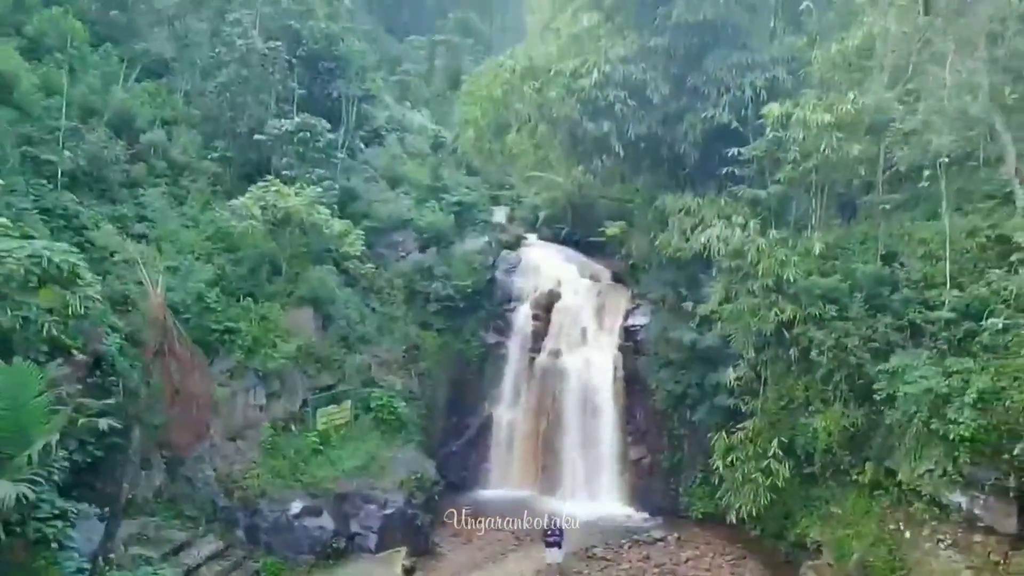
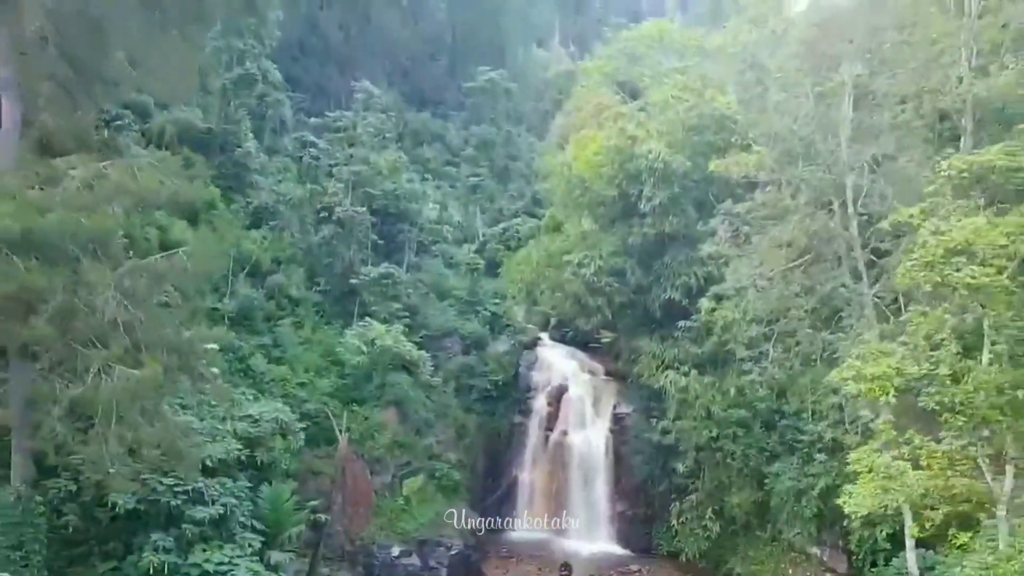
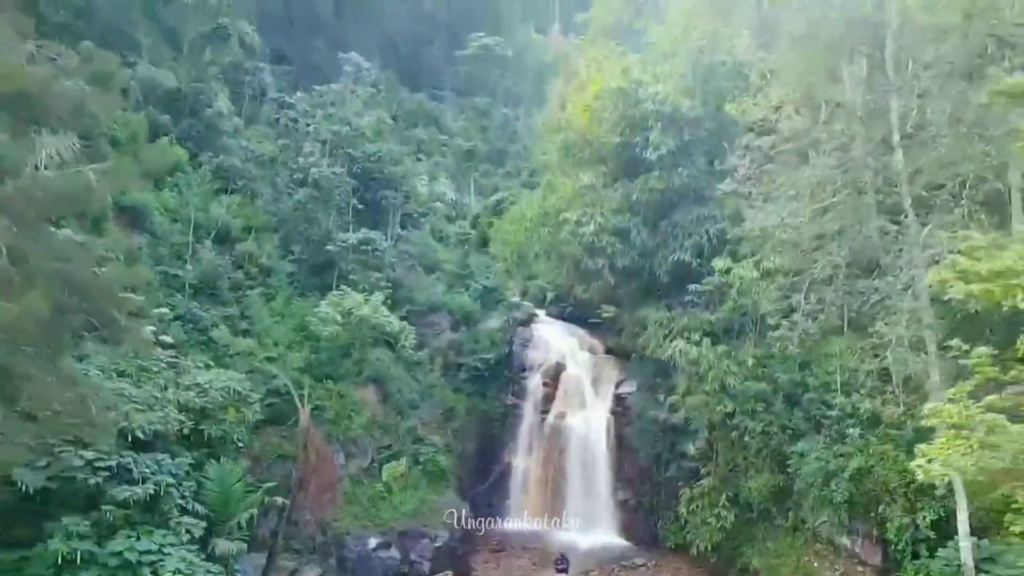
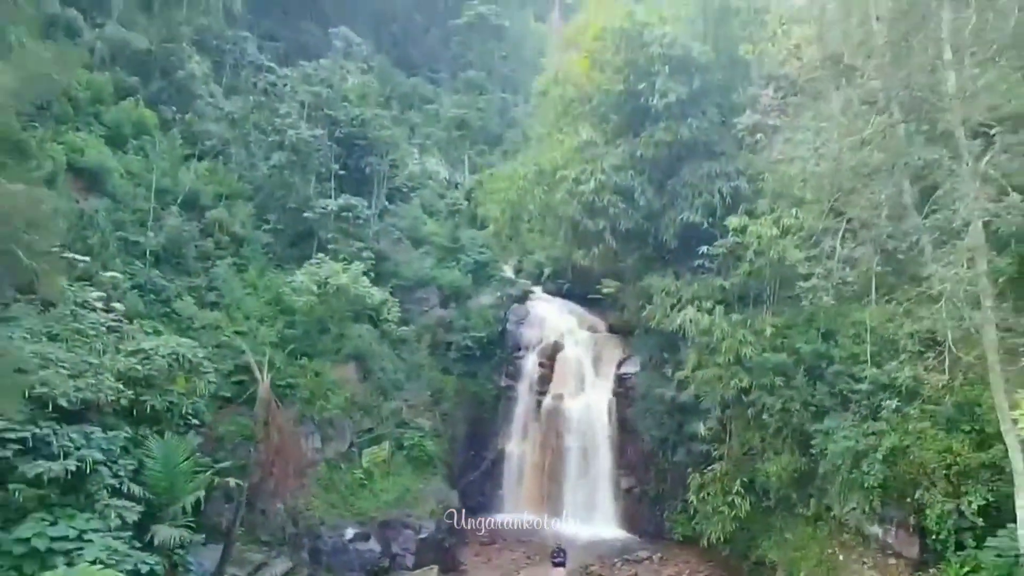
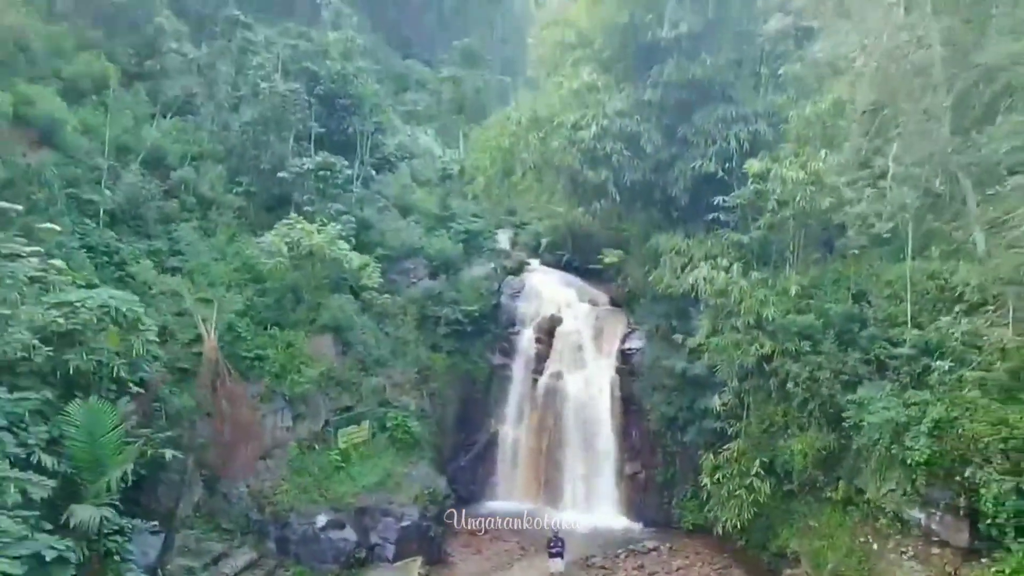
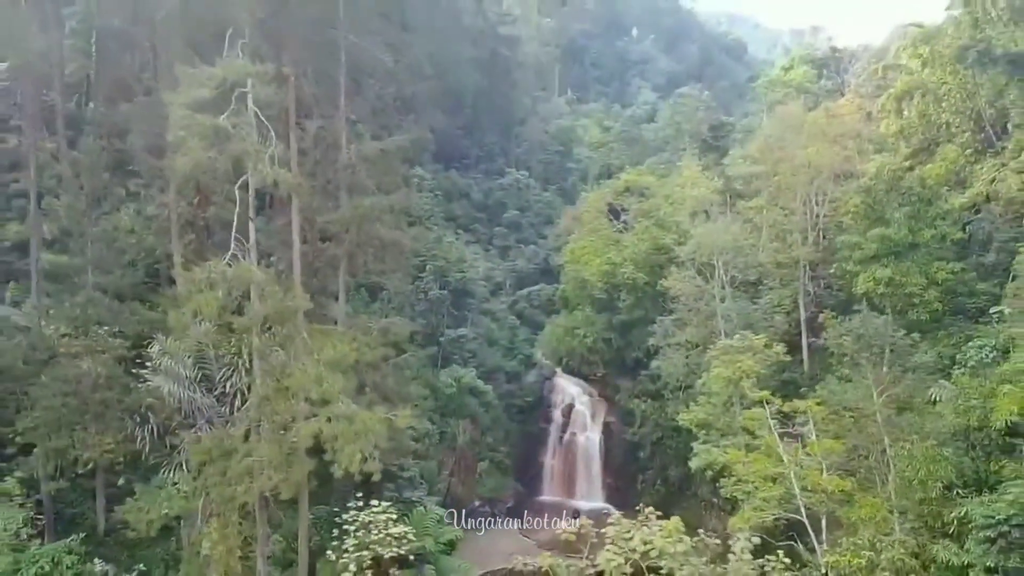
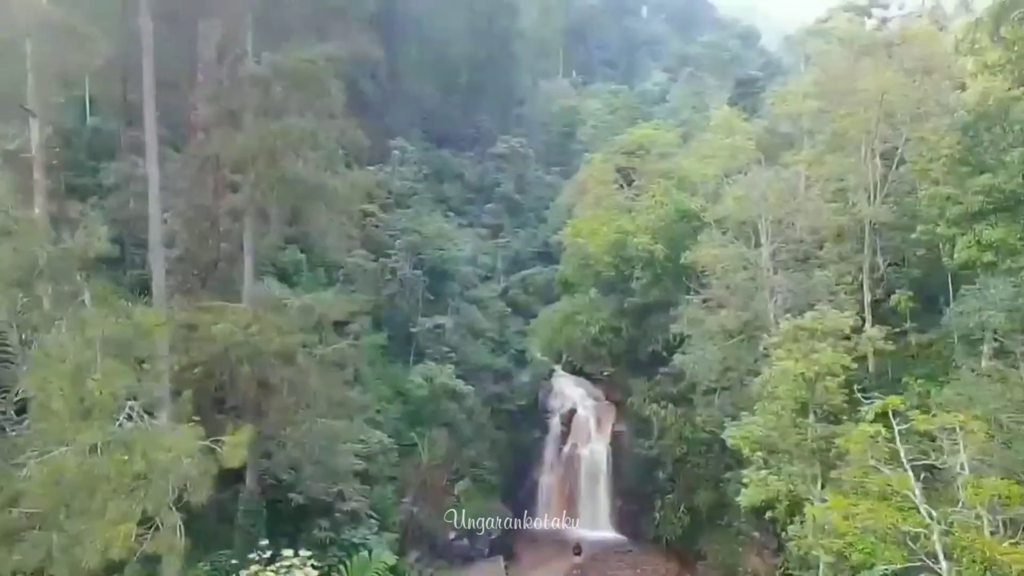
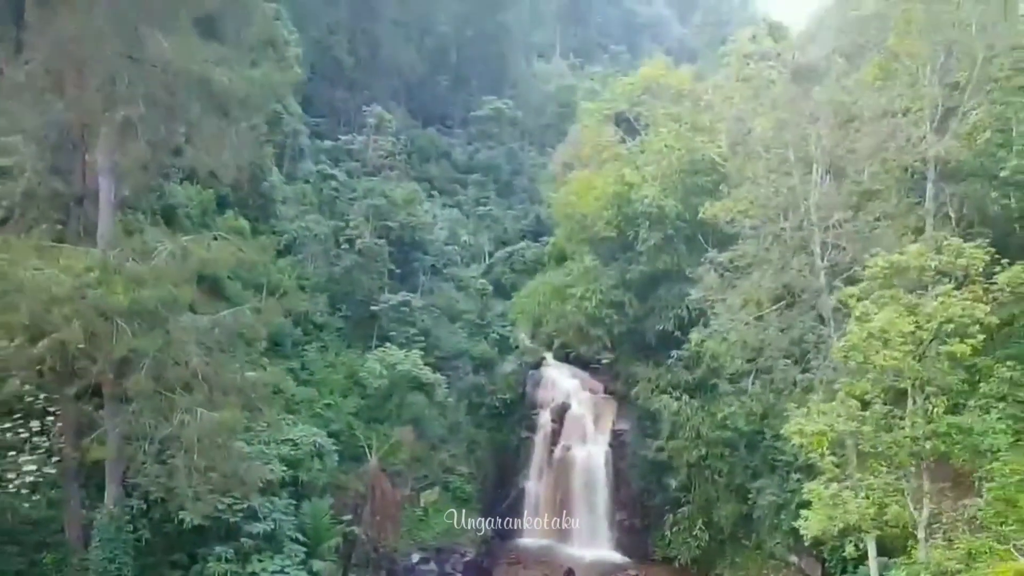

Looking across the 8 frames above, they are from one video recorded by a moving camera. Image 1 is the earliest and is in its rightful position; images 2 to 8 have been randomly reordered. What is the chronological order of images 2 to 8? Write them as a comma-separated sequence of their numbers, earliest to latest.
5, 4, 3, 2, 8, 7, 6
